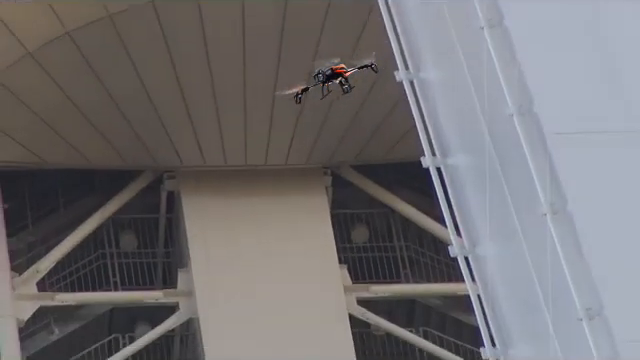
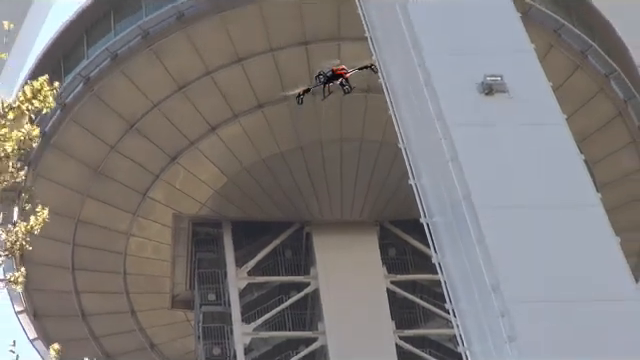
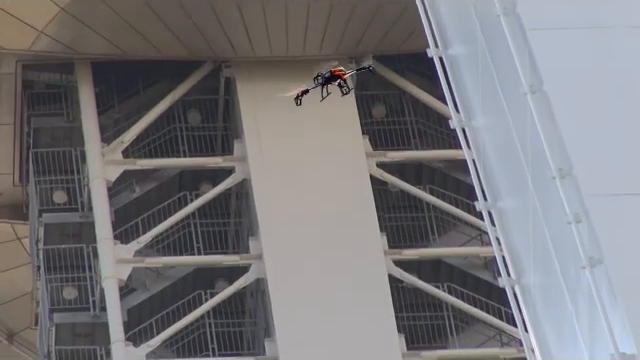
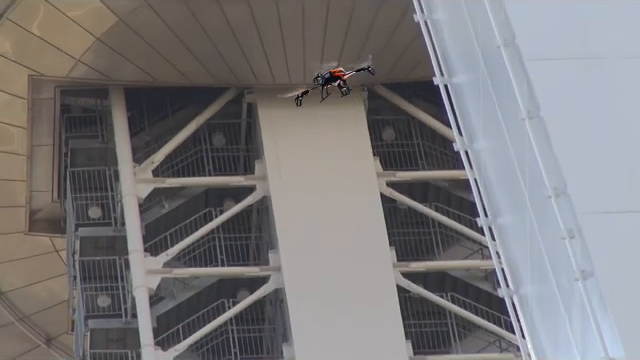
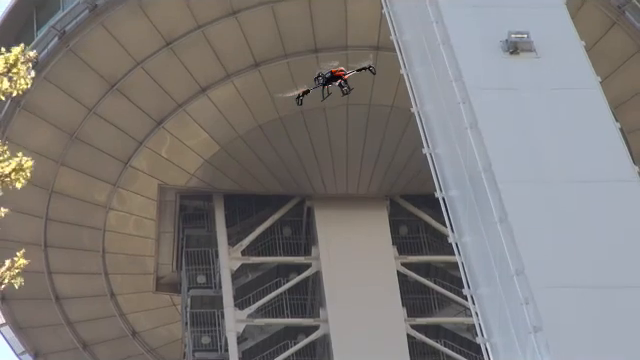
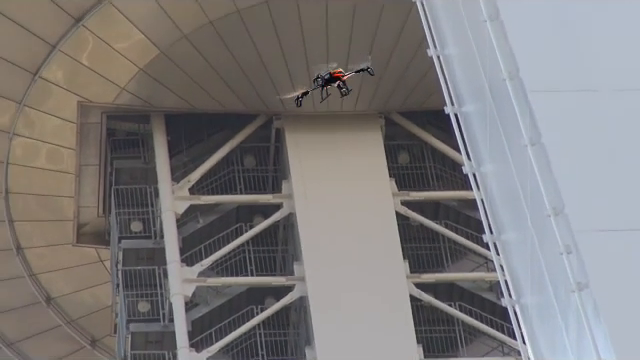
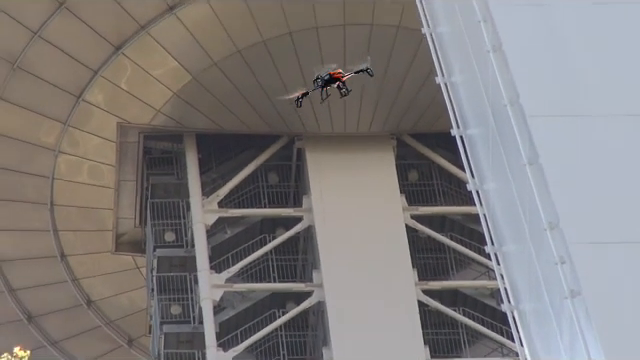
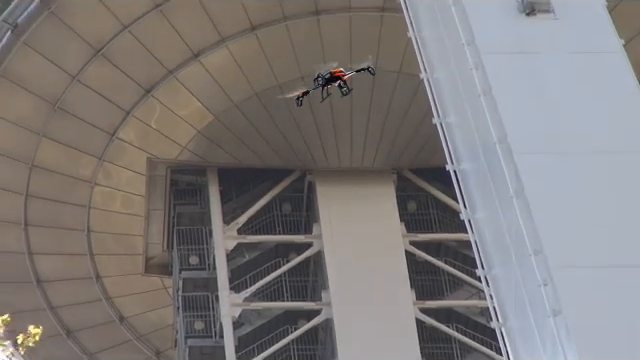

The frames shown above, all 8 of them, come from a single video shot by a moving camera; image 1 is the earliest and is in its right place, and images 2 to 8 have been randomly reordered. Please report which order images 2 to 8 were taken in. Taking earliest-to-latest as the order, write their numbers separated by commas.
3, 4, 6, 7, 8, 5, 2
